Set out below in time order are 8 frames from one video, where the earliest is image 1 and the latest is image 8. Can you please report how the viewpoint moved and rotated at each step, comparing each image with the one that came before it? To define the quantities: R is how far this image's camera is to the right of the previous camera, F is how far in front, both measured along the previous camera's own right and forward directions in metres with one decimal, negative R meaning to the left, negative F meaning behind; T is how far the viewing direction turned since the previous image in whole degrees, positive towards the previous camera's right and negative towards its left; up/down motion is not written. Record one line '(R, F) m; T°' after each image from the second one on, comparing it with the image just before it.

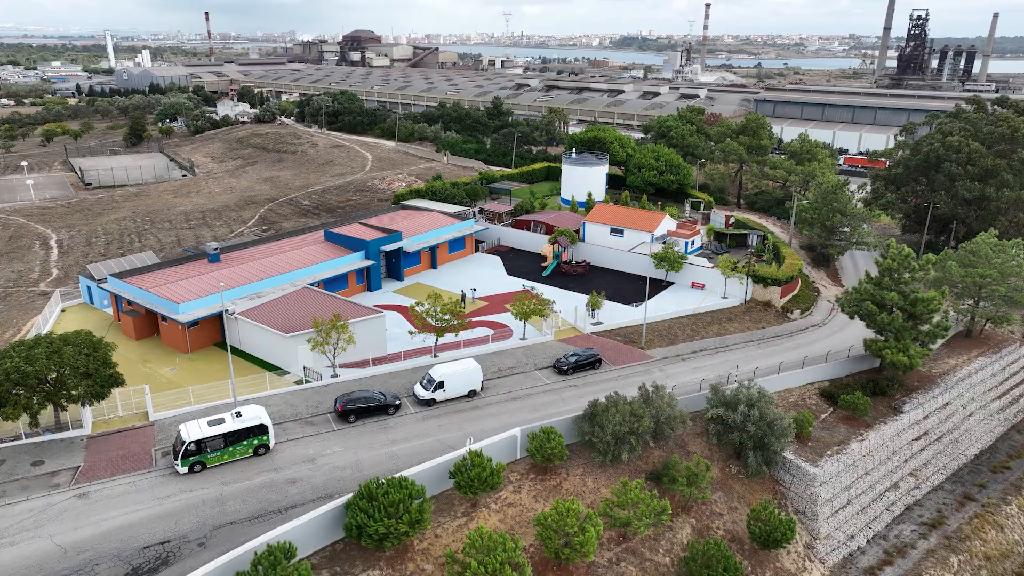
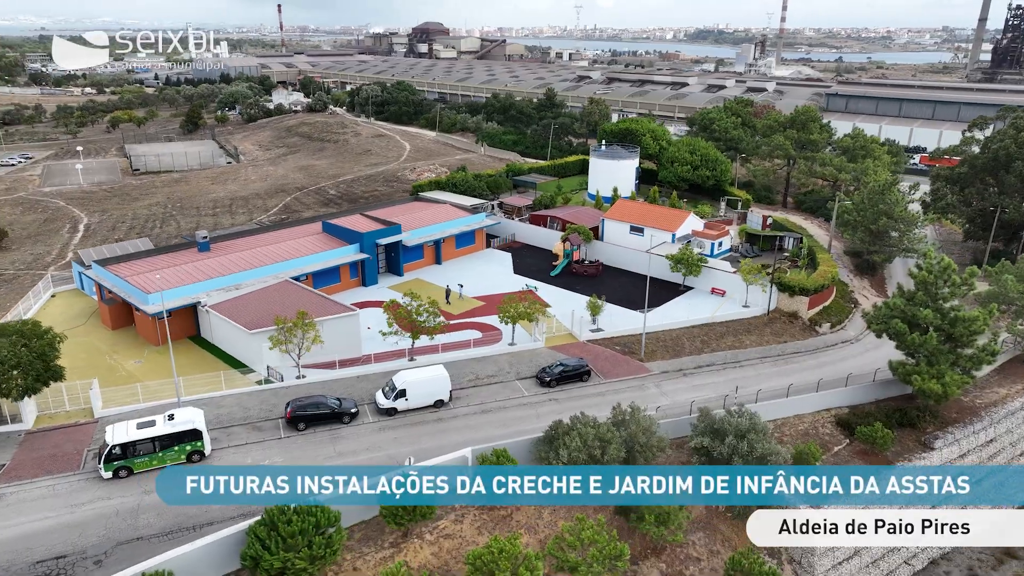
(+4.0, +3.4) m; -5°
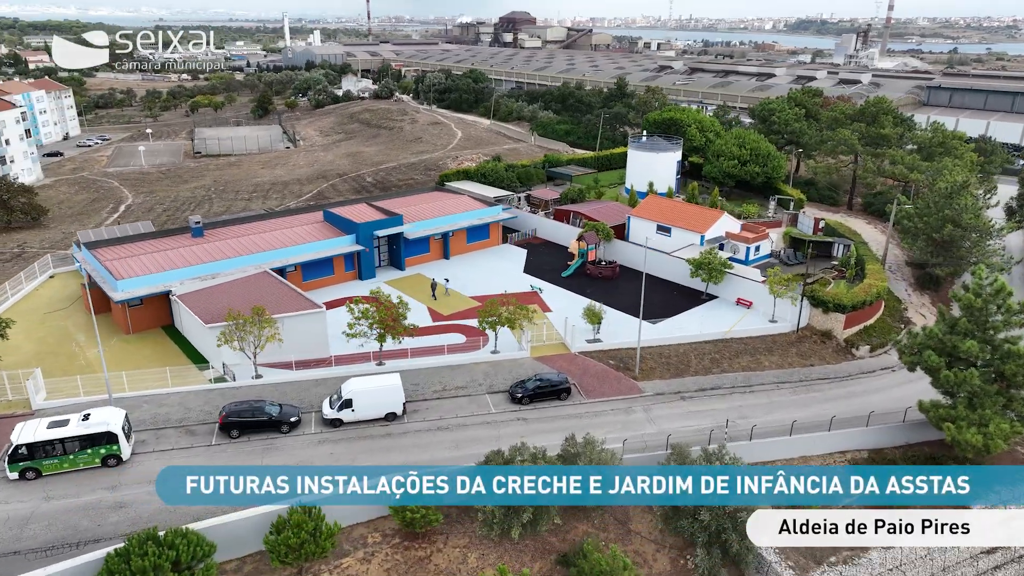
(+4.6, +3.9) m; -7°
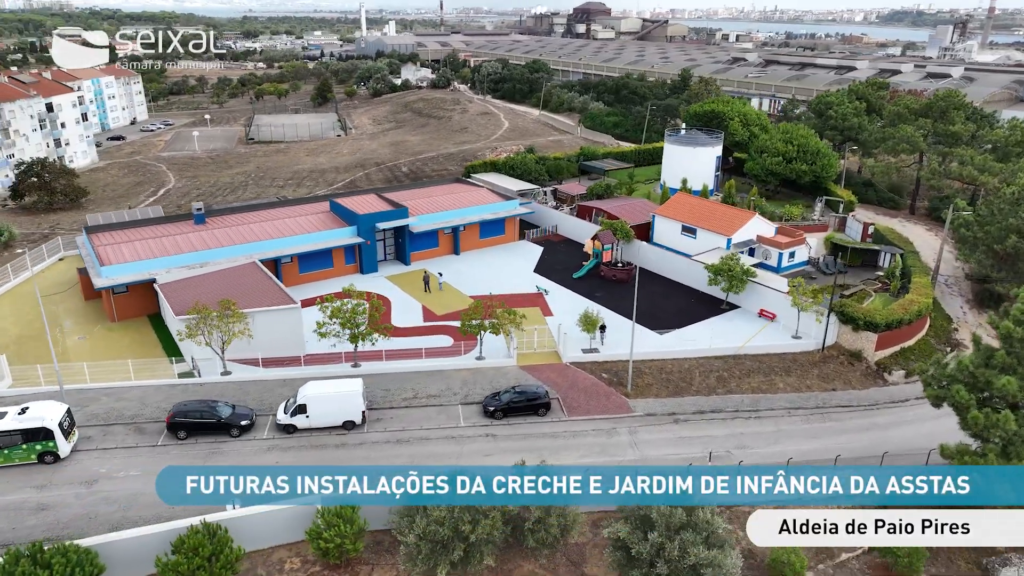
(+3.5, +2.8) m; -5°
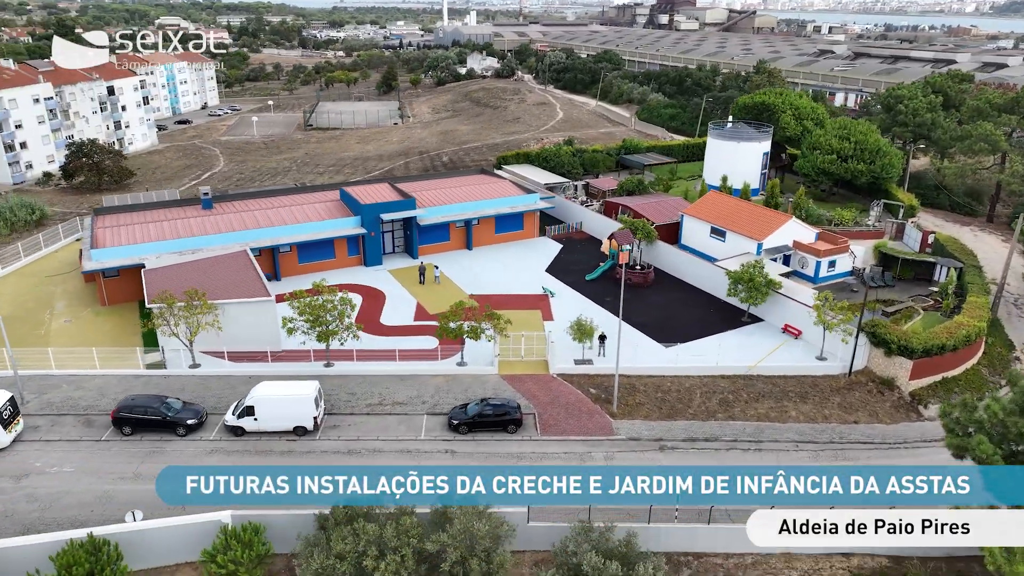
(+3.6, +2.8) m; -6°
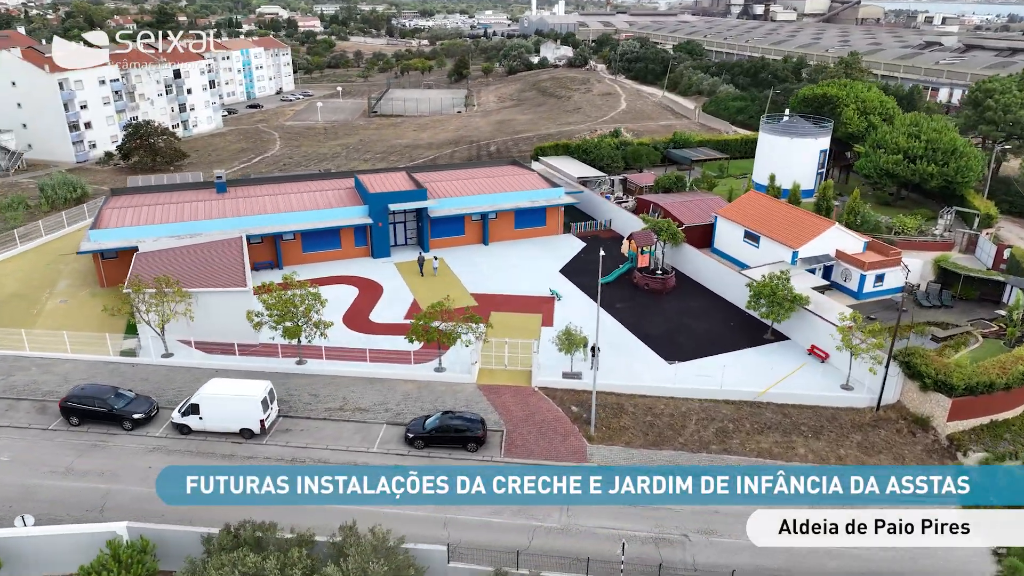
(+3.6, +2.7) m; -6°
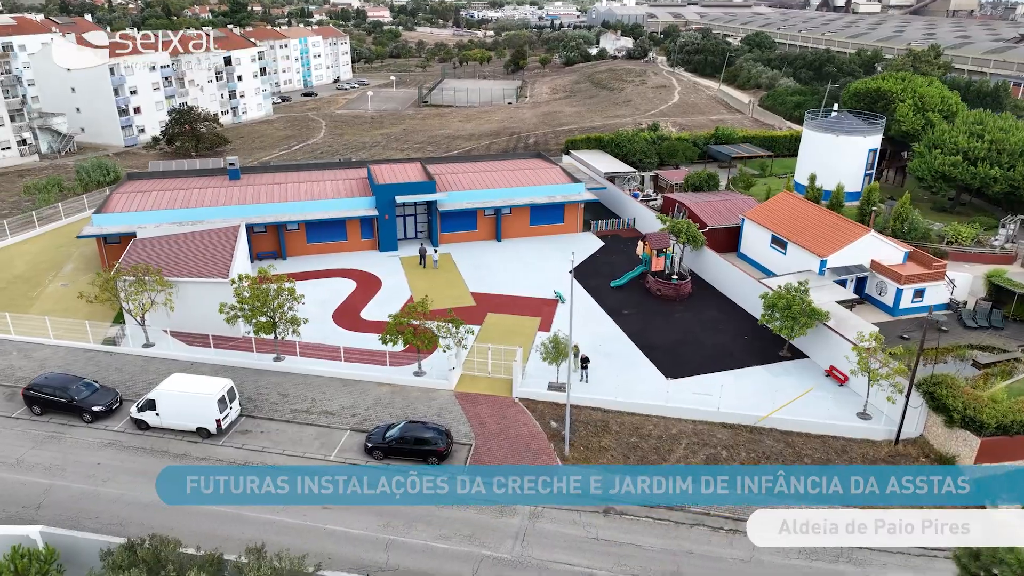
(+2.7, +2.0) m; -5°
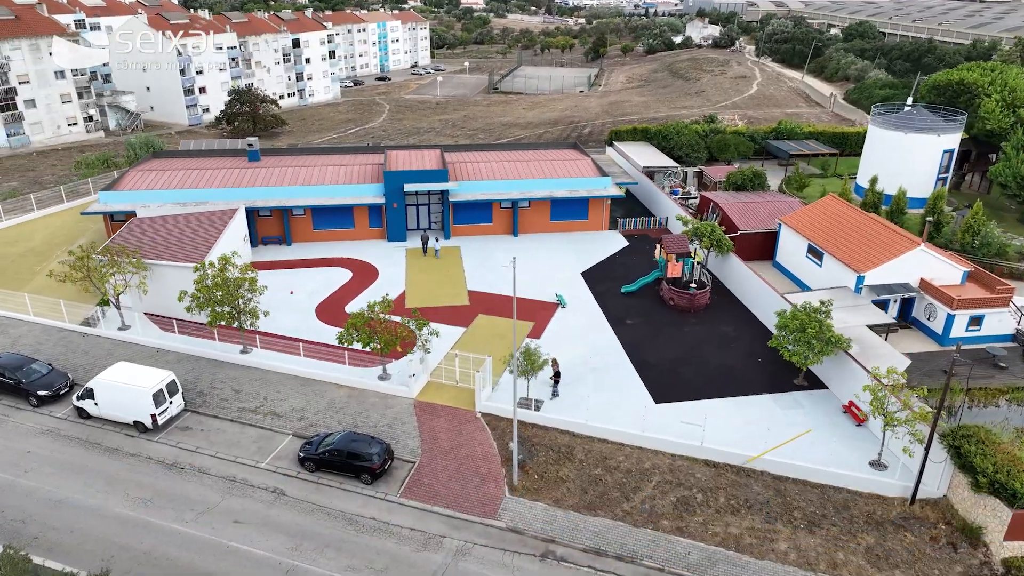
(+3.6, +2.7) m; -7°
